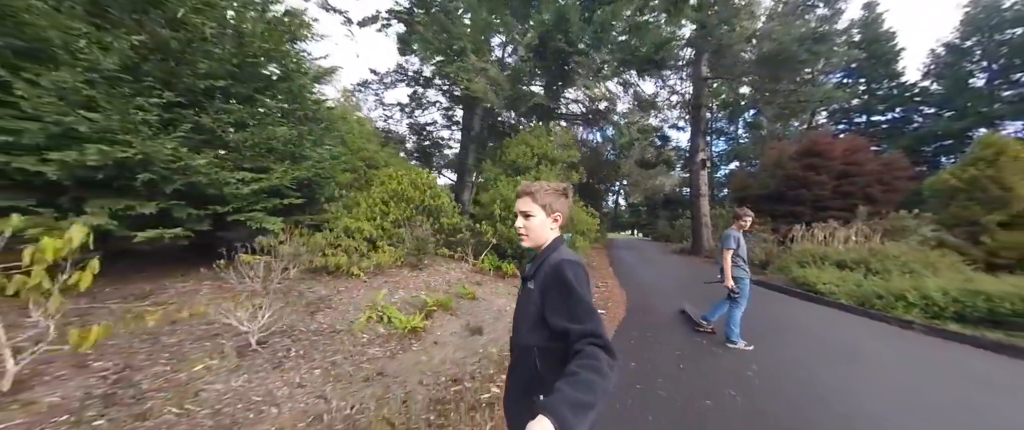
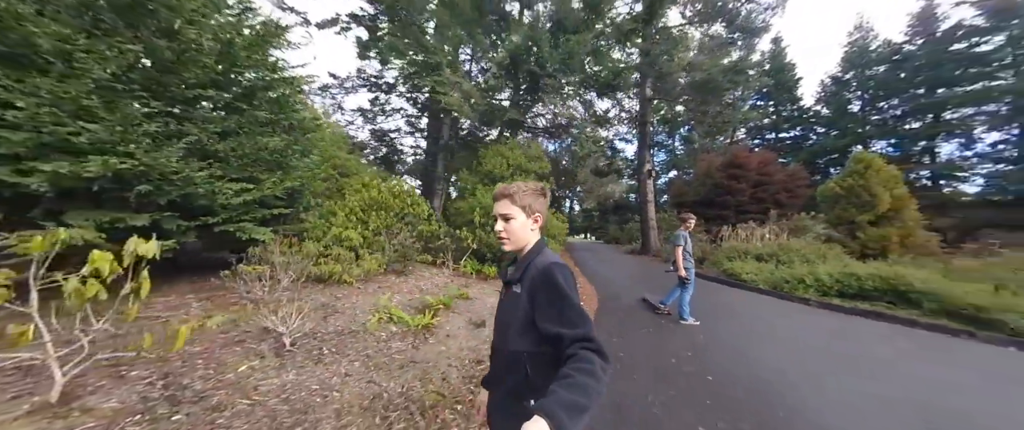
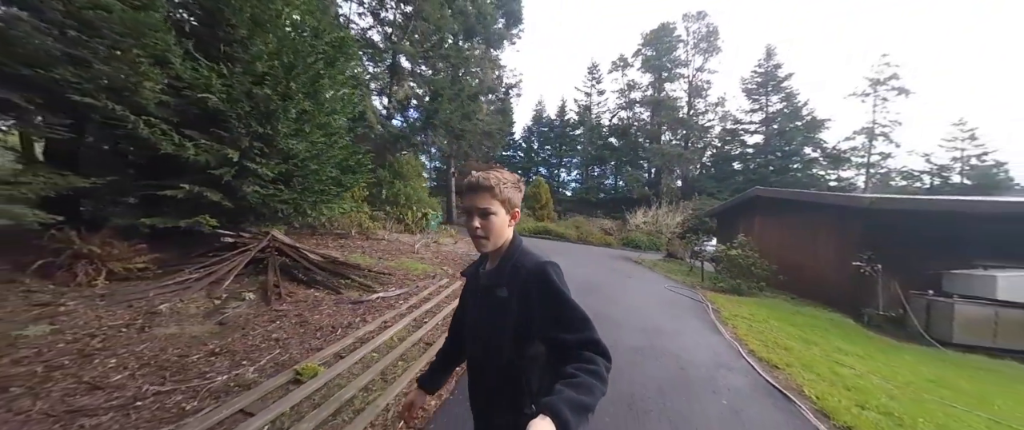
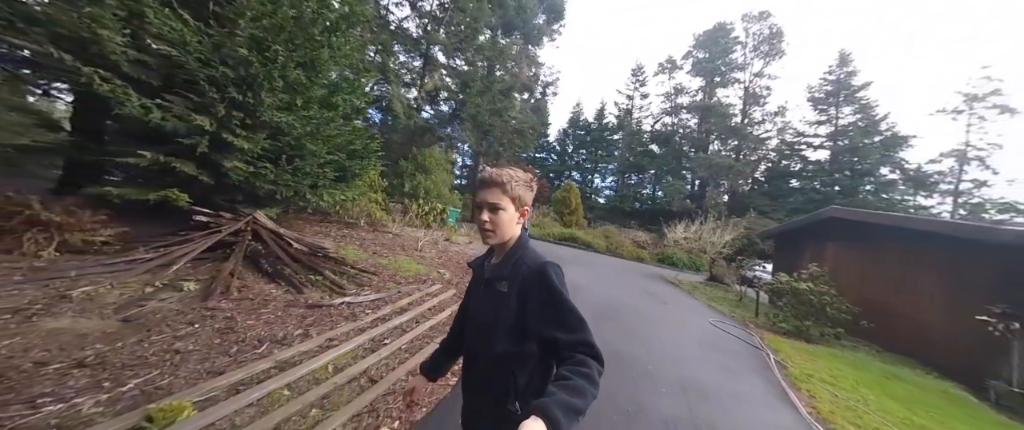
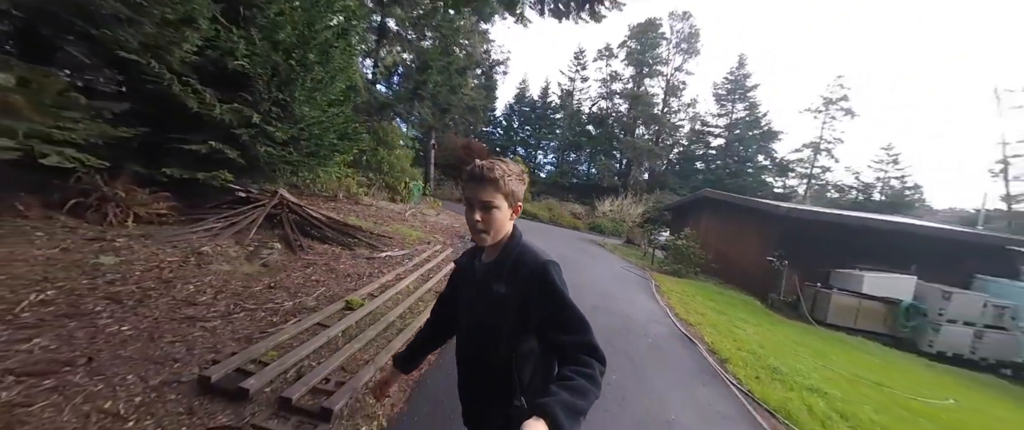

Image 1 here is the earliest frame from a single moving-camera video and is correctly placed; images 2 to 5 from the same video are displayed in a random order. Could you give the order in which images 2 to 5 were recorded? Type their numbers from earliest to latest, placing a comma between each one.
2, 4, 3, 5
